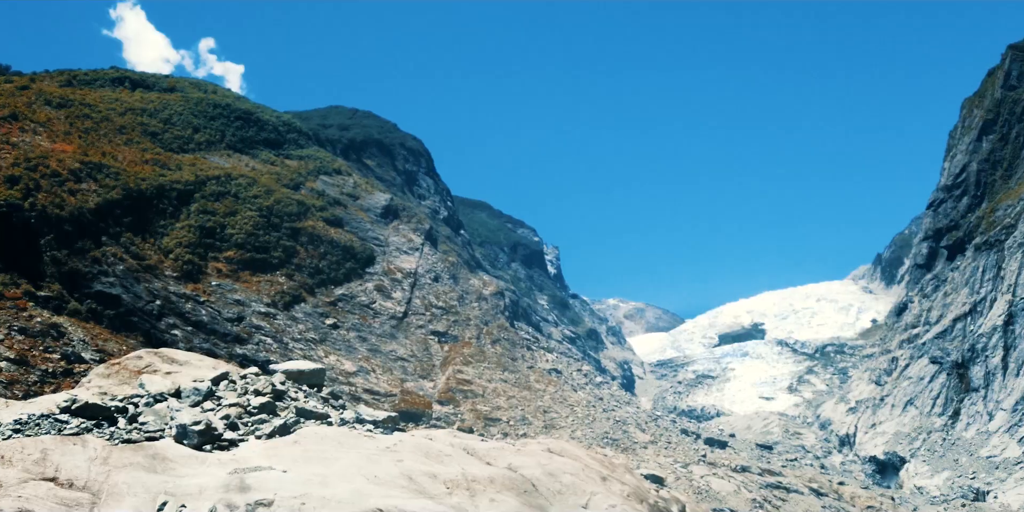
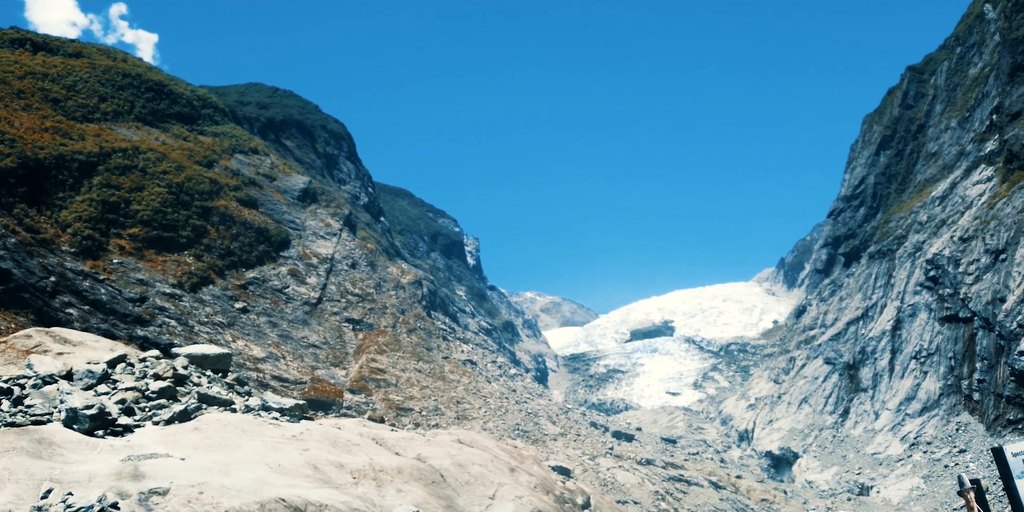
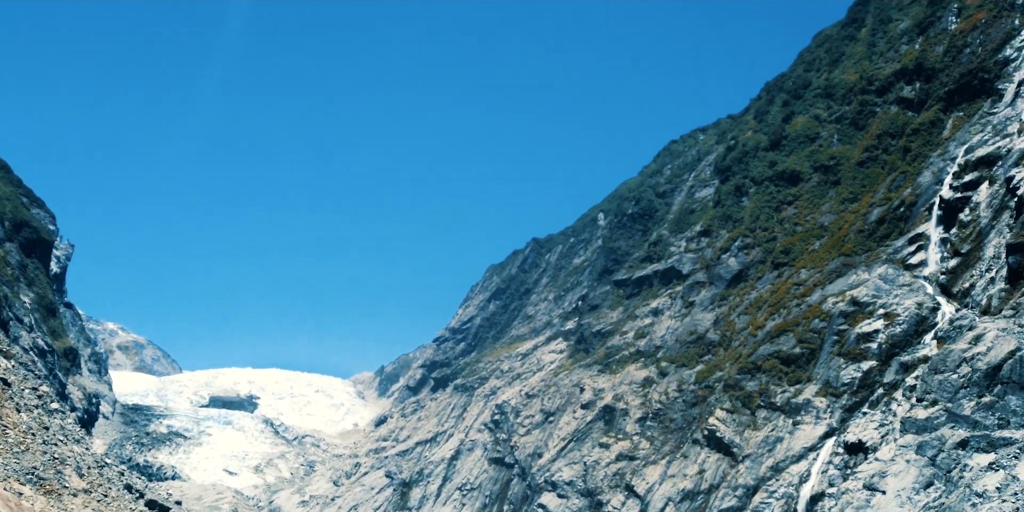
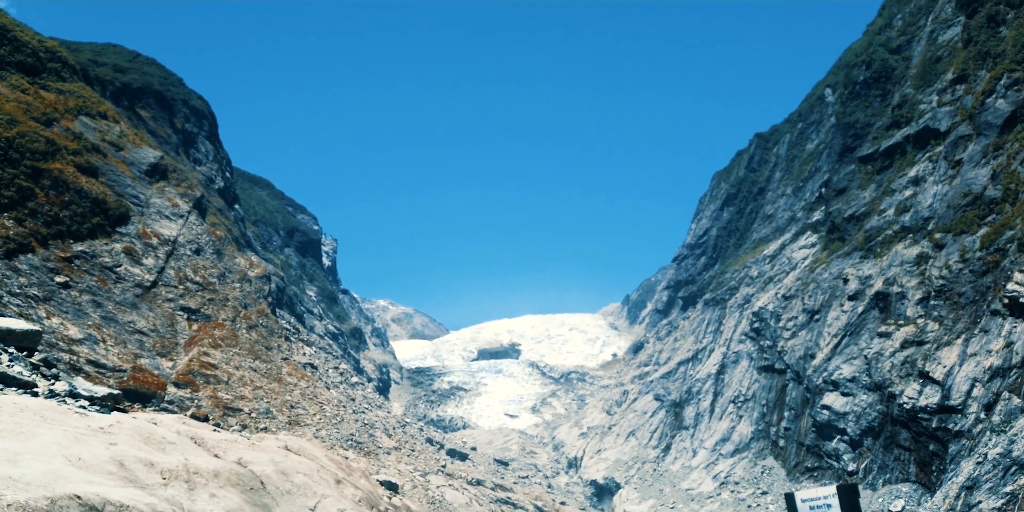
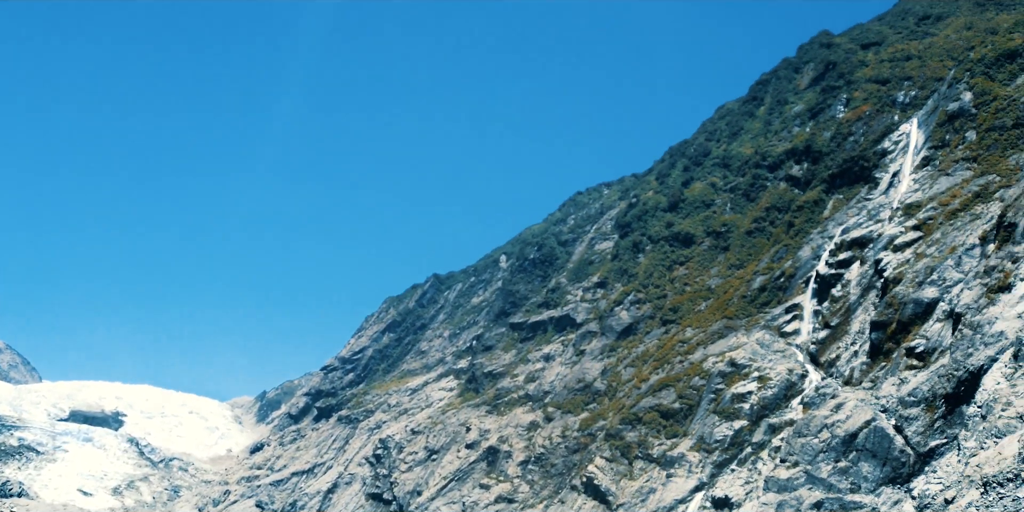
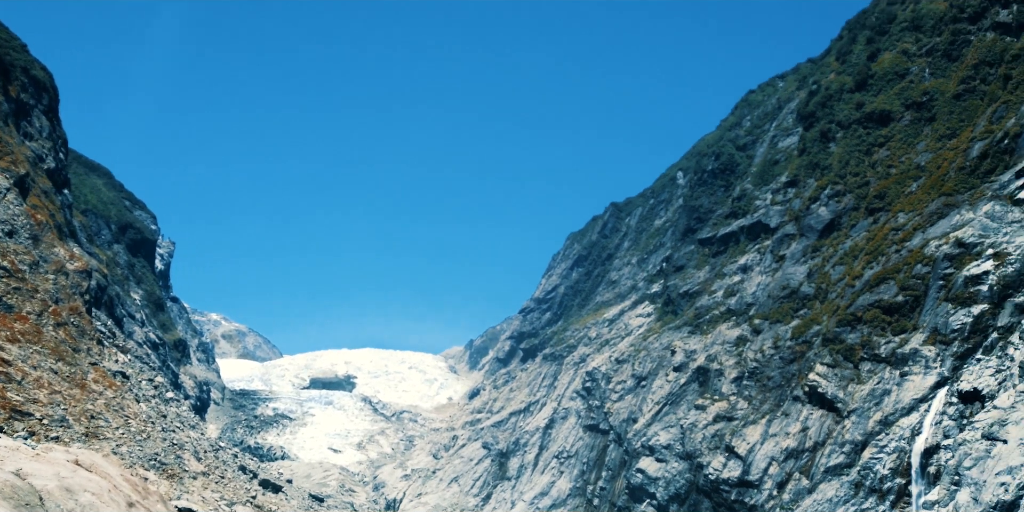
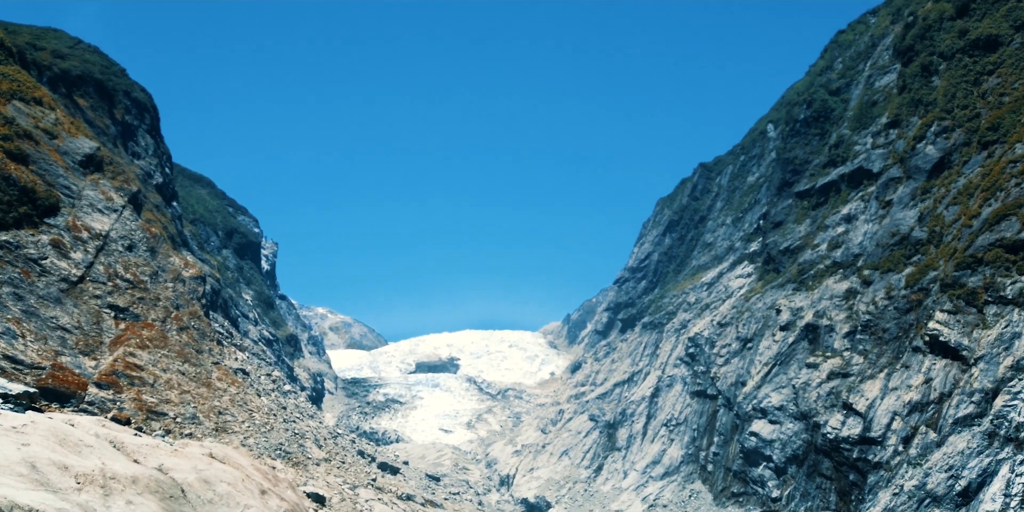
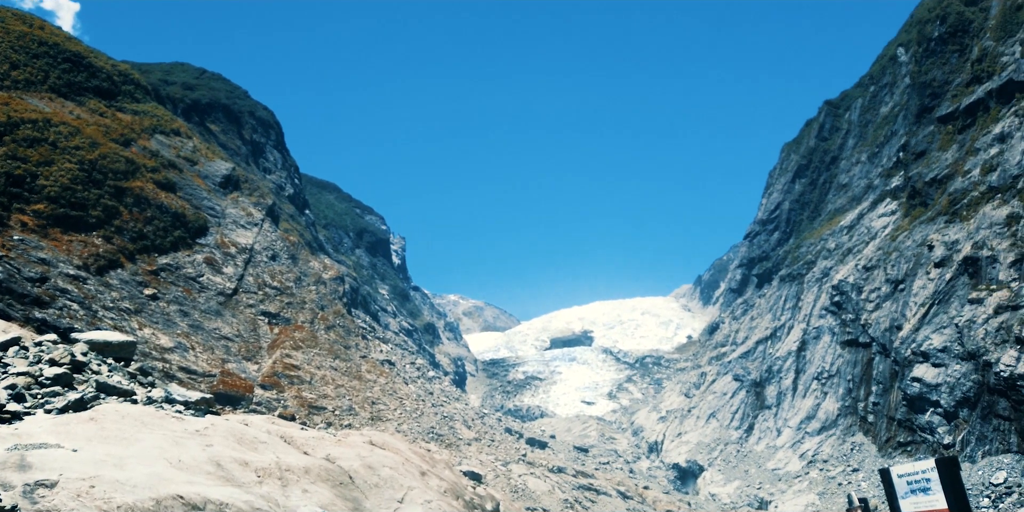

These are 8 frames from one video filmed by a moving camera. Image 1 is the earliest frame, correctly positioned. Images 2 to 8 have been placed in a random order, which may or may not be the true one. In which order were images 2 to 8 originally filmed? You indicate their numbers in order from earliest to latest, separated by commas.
2, 8, 4, 7, 6, 3, 5
